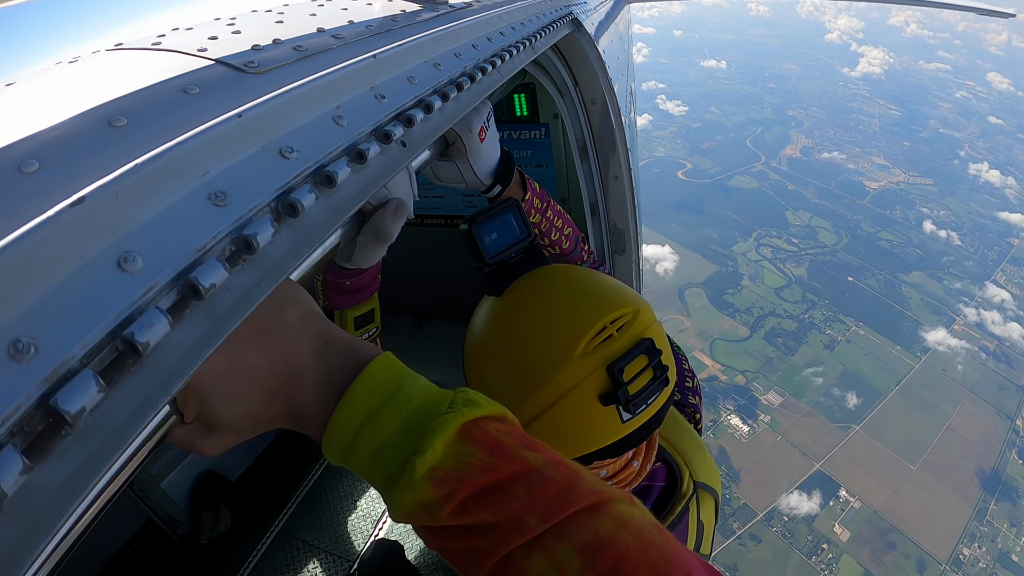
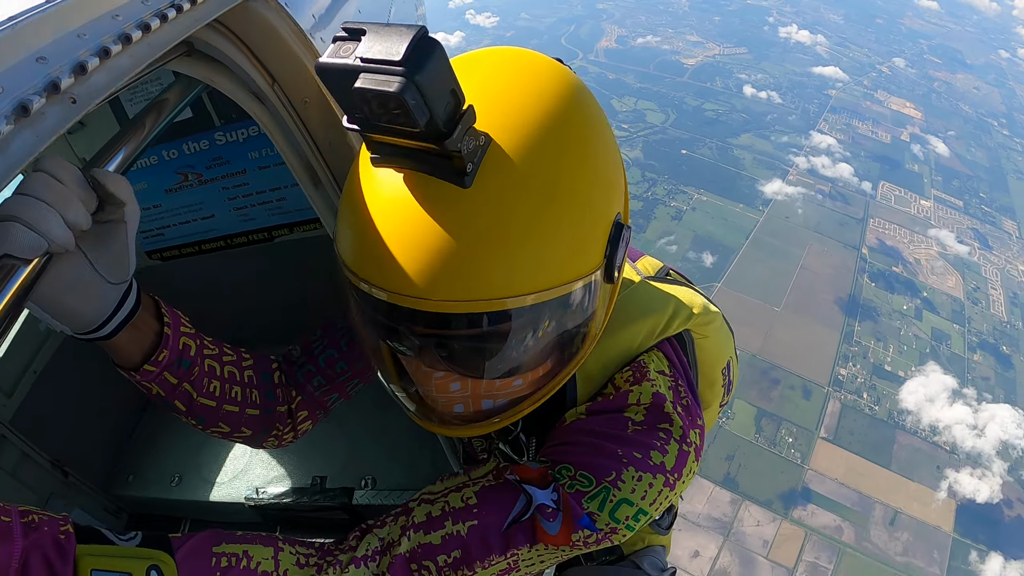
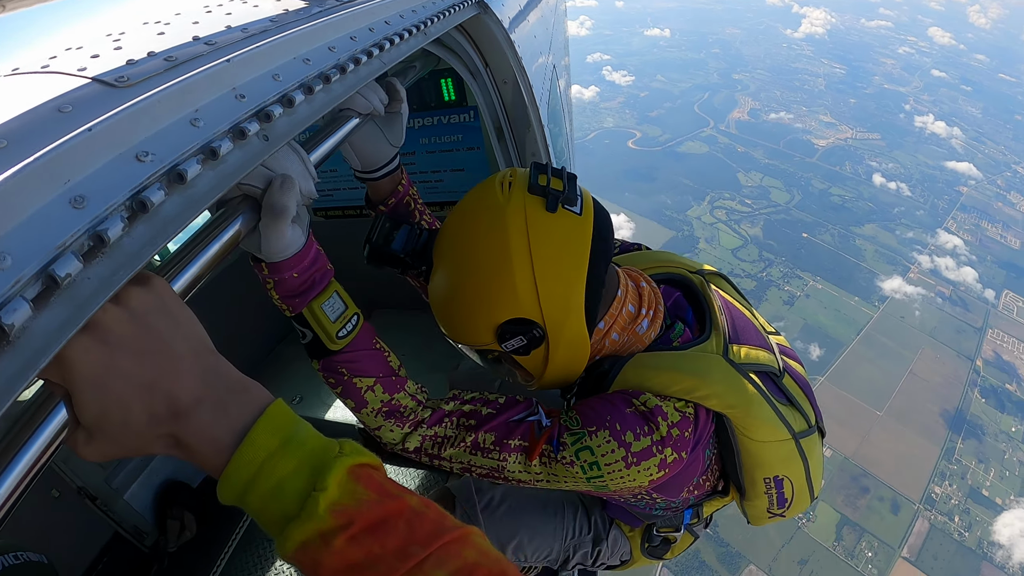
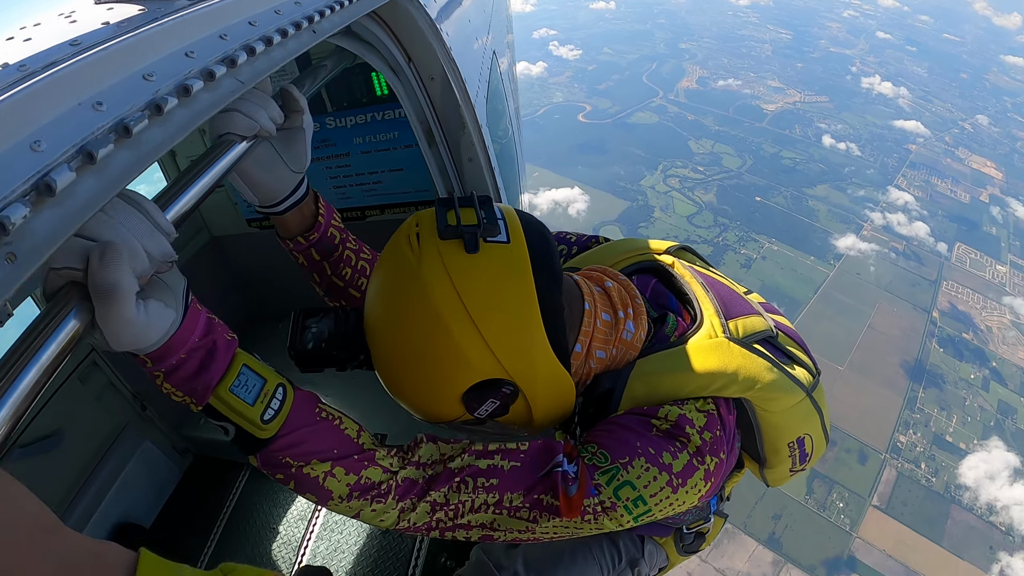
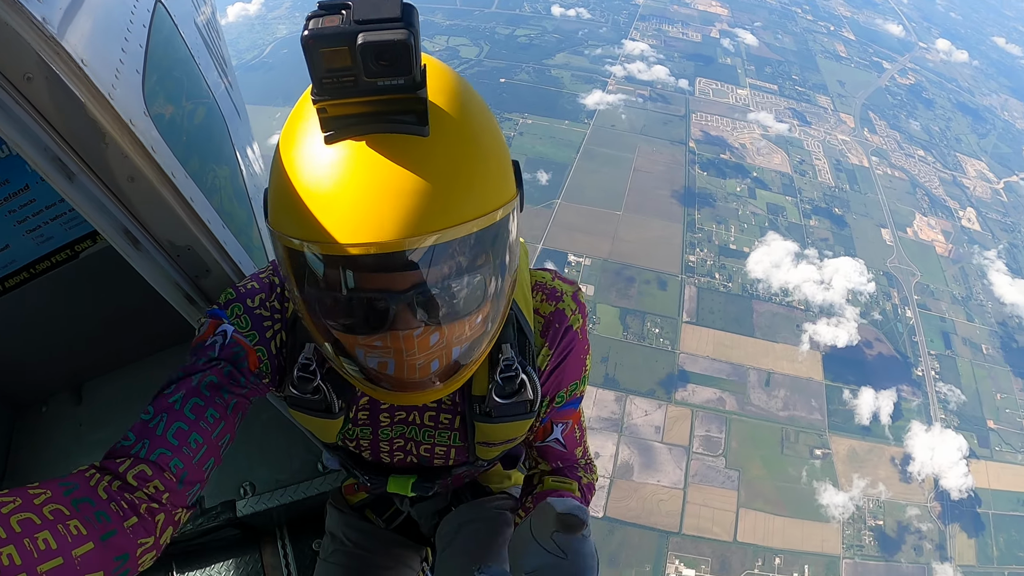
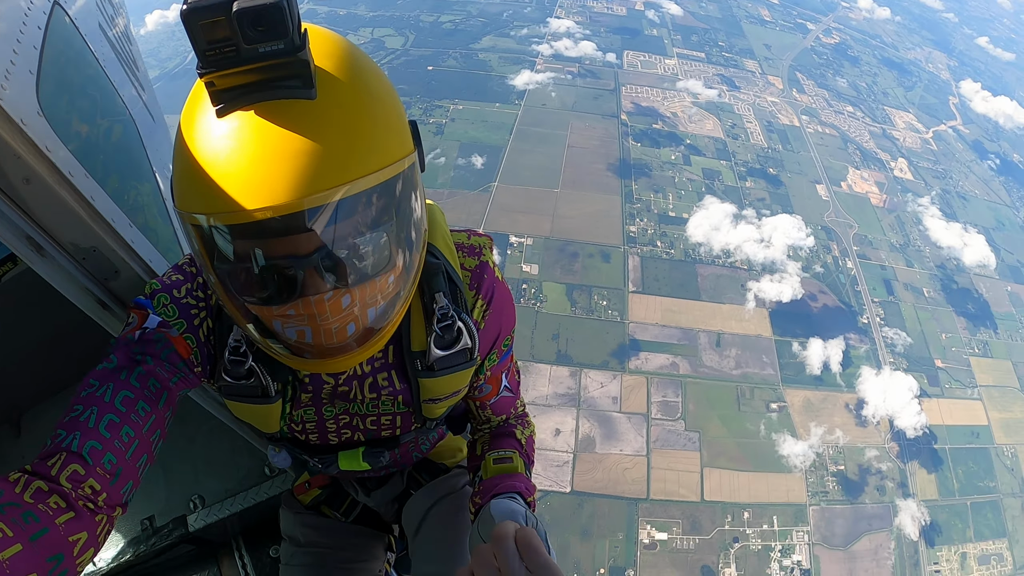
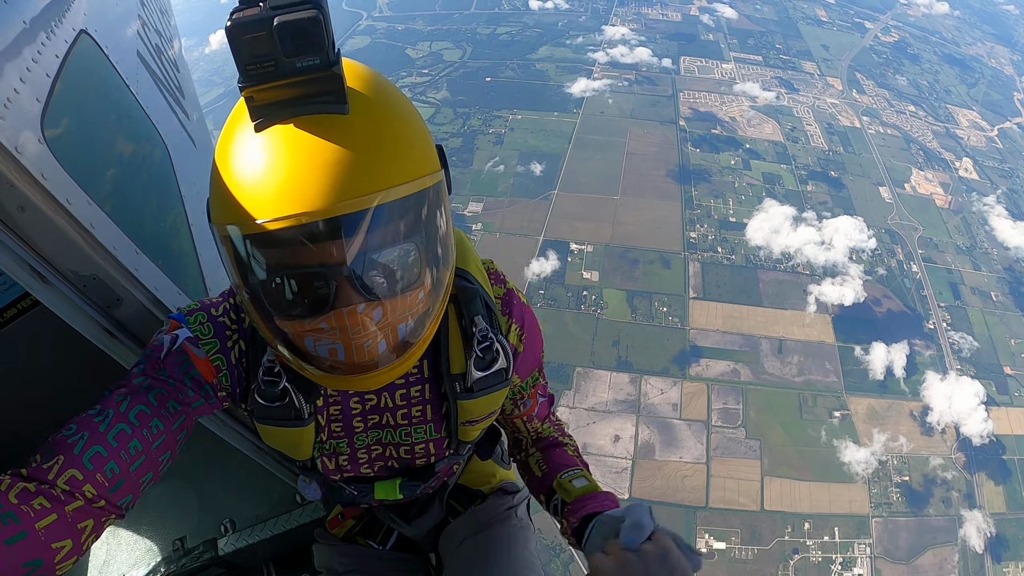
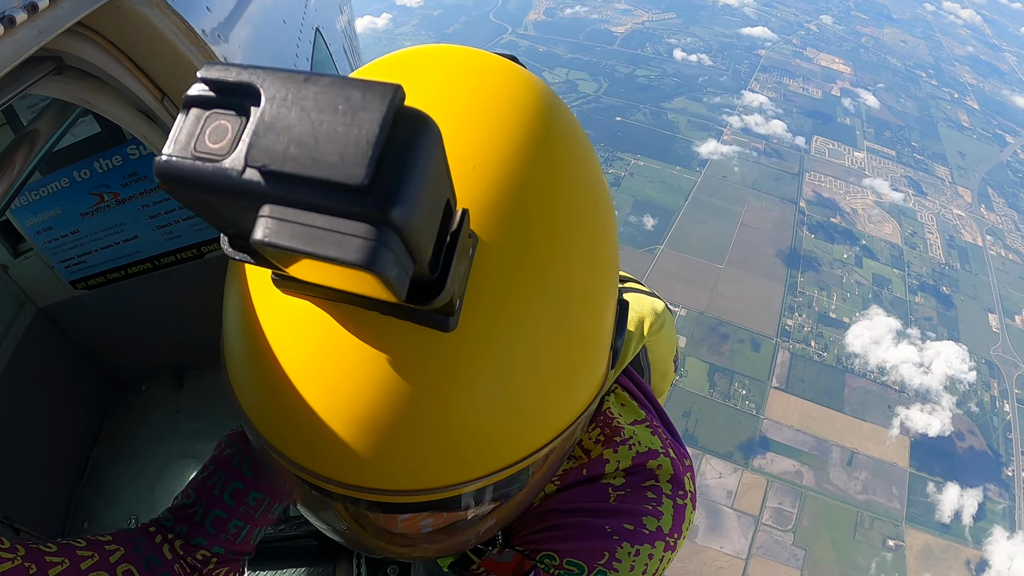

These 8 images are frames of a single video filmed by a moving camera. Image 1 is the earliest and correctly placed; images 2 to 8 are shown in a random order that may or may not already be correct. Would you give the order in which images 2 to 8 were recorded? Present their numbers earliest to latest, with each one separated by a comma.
3, 4, 2, 8, 5, 6, 7
